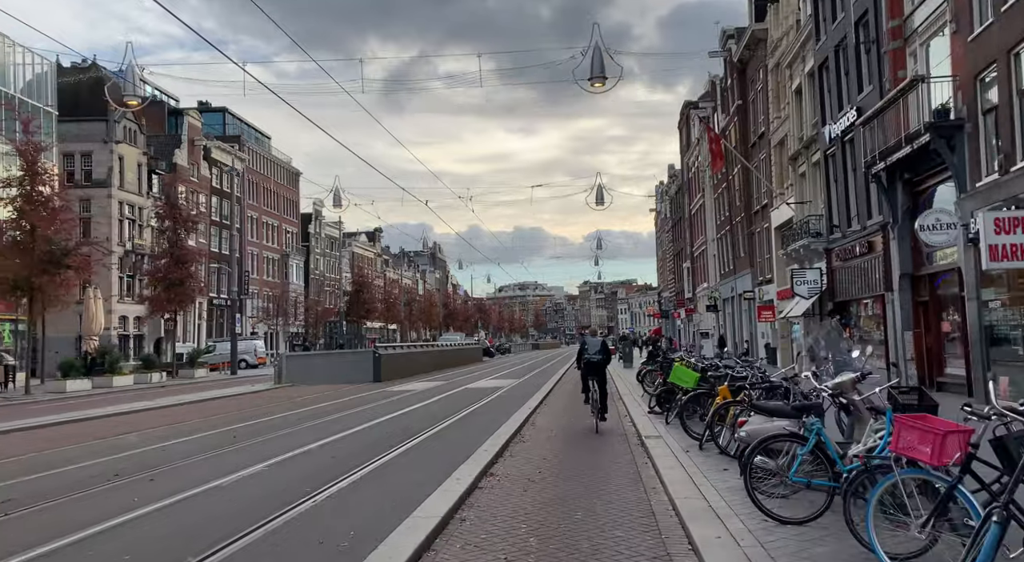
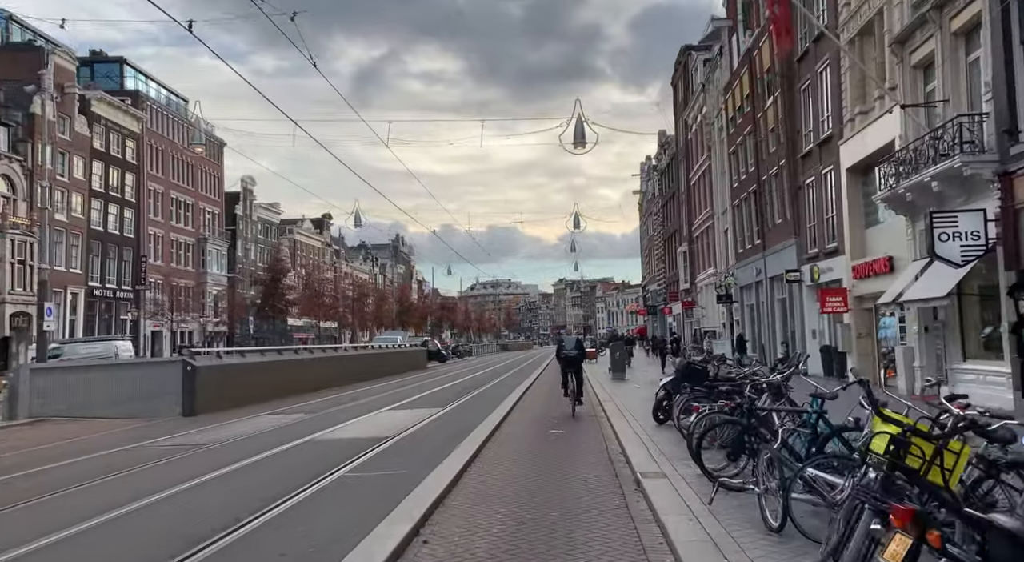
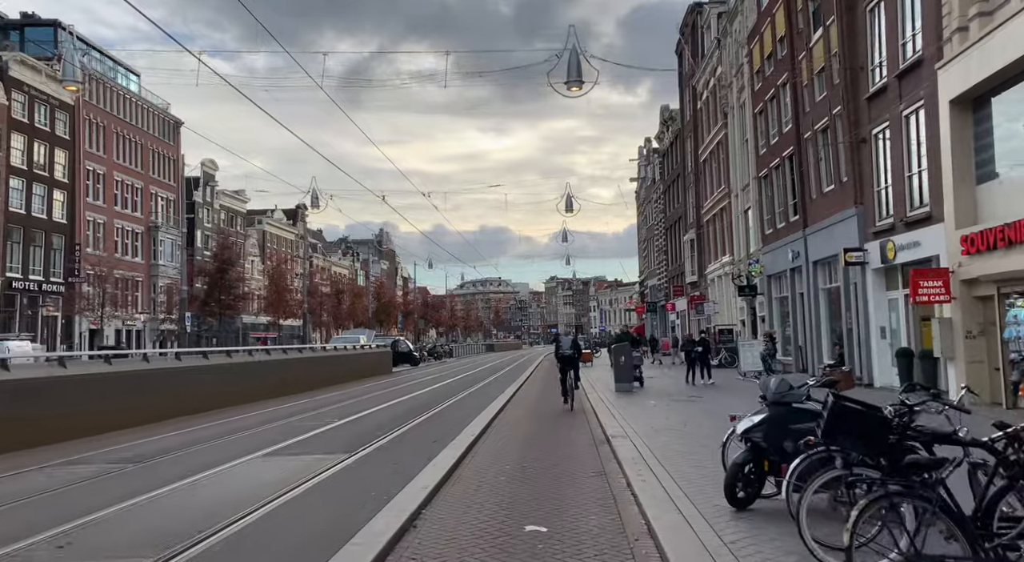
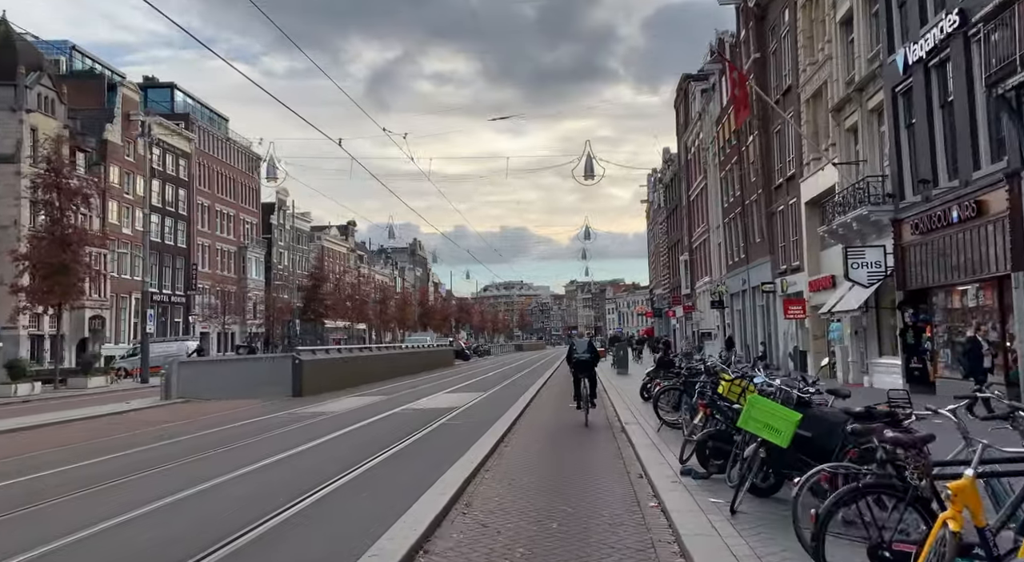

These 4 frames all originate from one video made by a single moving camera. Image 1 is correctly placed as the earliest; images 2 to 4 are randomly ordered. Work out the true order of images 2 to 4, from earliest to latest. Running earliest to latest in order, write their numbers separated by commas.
4, 2, 3
